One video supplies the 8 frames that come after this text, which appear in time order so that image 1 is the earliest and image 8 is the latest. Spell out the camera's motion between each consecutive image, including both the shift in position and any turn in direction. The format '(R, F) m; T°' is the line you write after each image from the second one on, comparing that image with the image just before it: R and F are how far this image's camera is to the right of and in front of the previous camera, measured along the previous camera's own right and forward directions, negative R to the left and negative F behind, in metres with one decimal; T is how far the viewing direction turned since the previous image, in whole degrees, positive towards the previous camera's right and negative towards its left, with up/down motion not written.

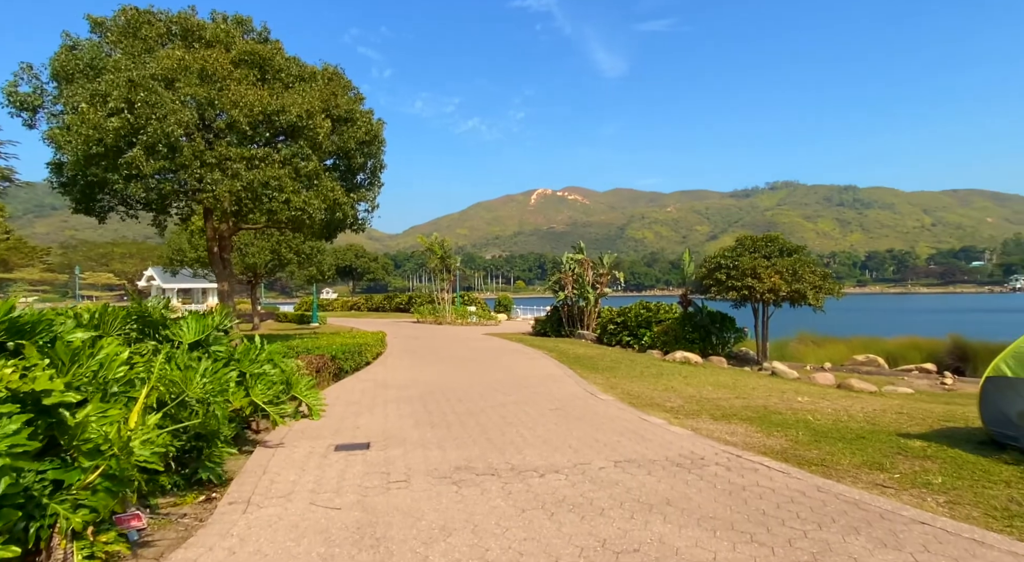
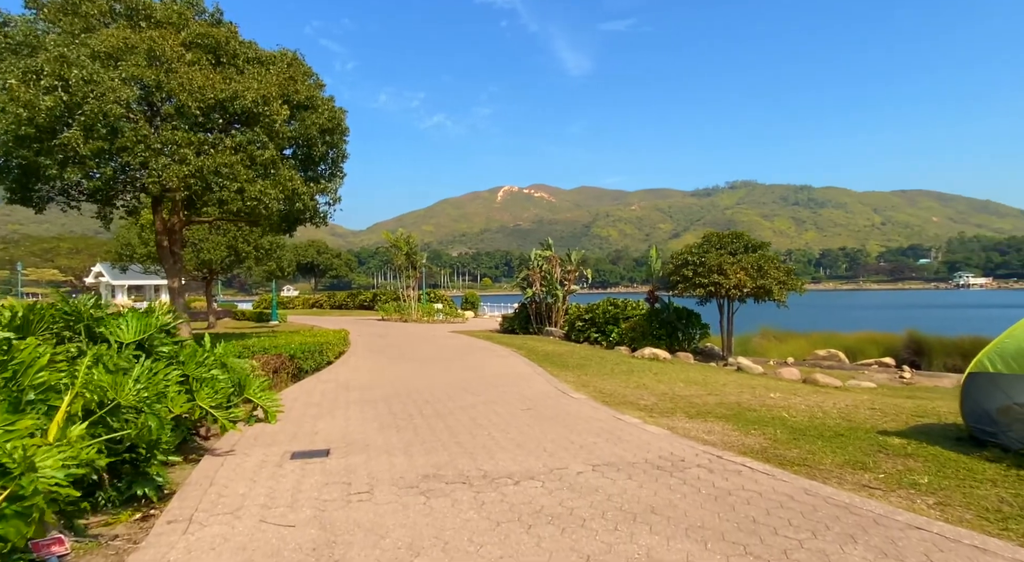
(-0.1, +0.4) m; +3°
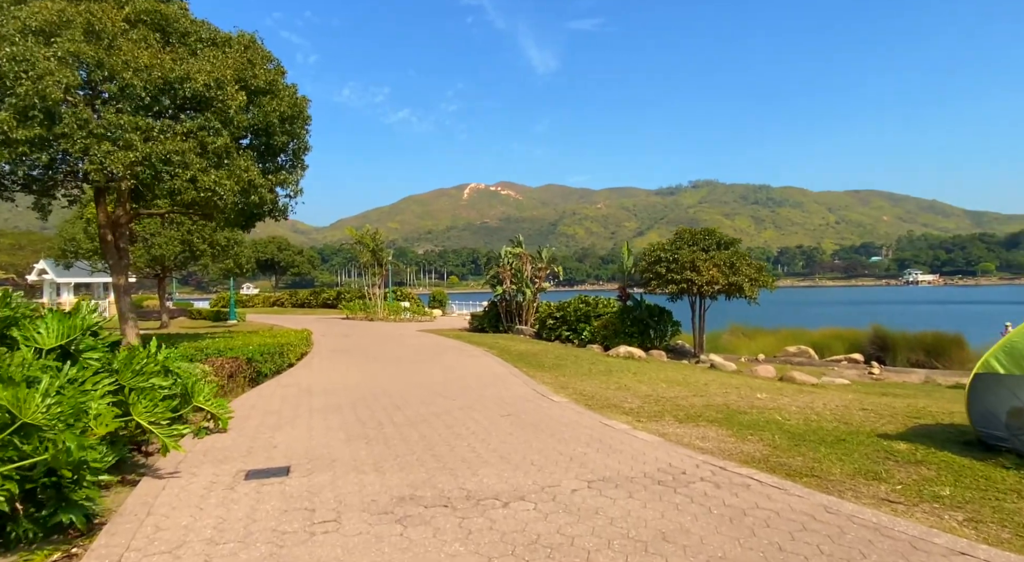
(-0.2, +0.6) m; +3°
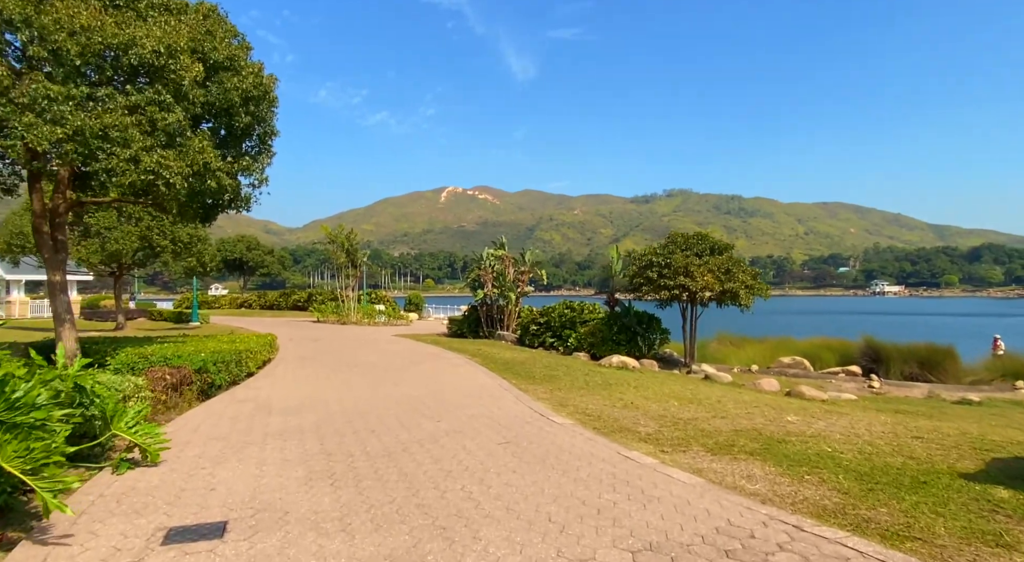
(-0.3, +1.2) m; +2°
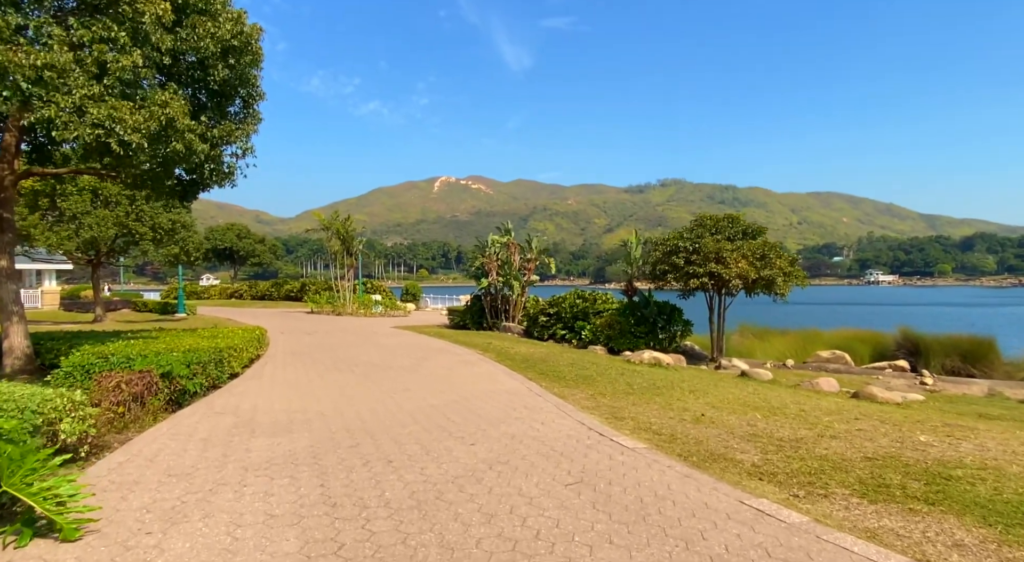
(-0.6, +1.7) m; +1°
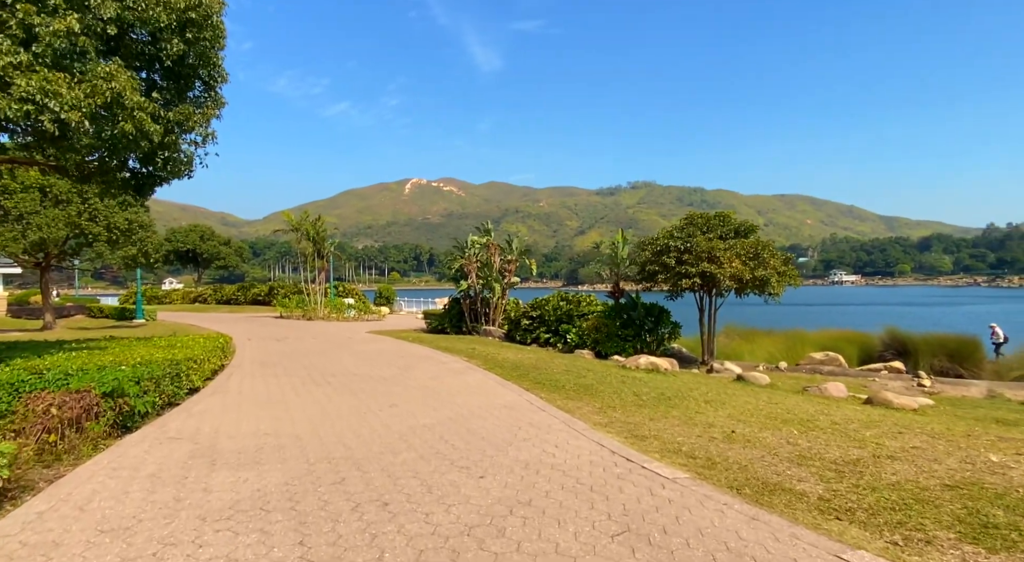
(-0.4, +0.9) m; +3°
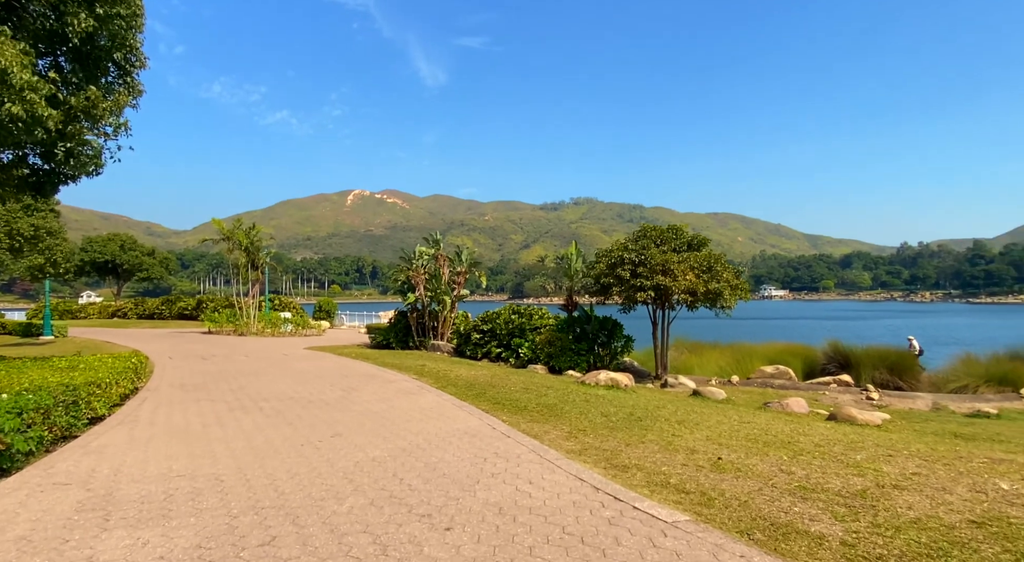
(-0.2, +0.8) m; +5°
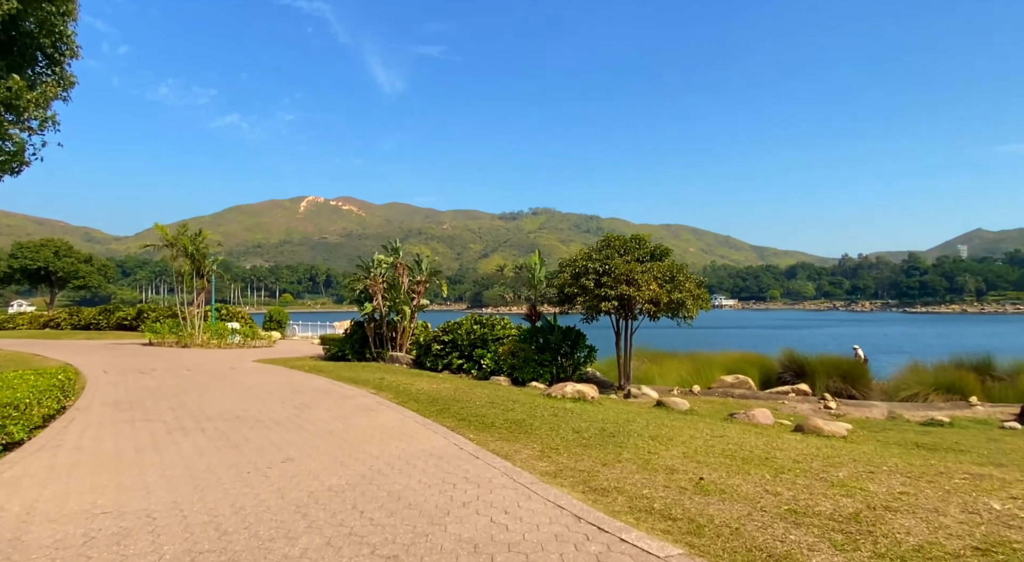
(-0.1, +0.4) m; +4°
